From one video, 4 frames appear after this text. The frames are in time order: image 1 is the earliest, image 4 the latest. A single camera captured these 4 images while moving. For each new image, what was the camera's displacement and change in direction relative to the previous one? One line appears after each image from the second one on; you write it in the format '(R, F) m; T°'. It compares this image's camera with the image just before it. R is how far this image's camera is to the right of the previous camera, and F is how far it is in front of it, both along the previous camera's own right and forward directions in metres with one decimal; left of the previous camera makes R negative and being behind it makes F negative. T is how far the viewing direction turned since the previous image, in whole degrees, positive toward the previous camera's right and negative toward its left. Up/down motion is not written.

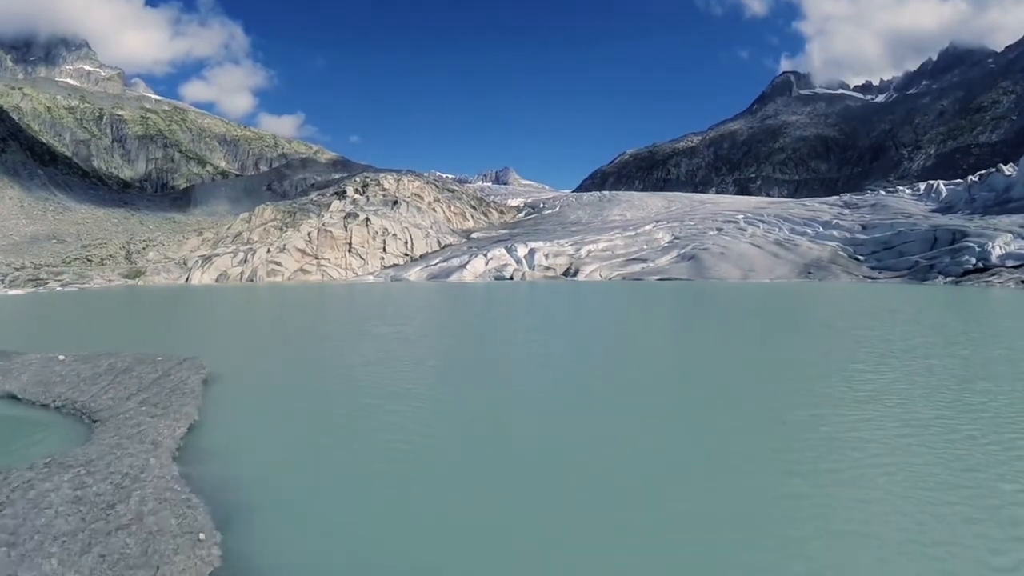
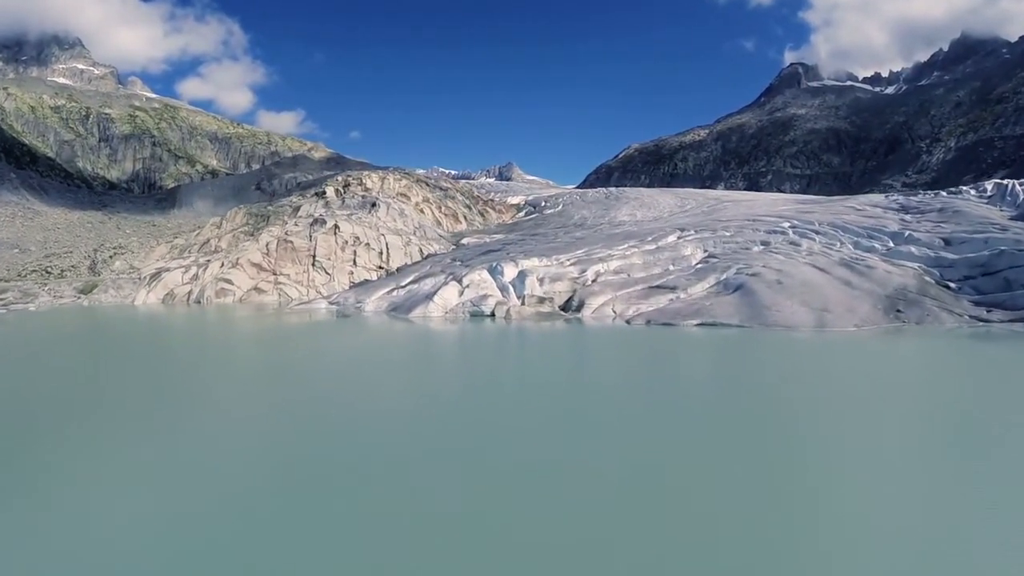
(+0.4, +3.7) m; 0°
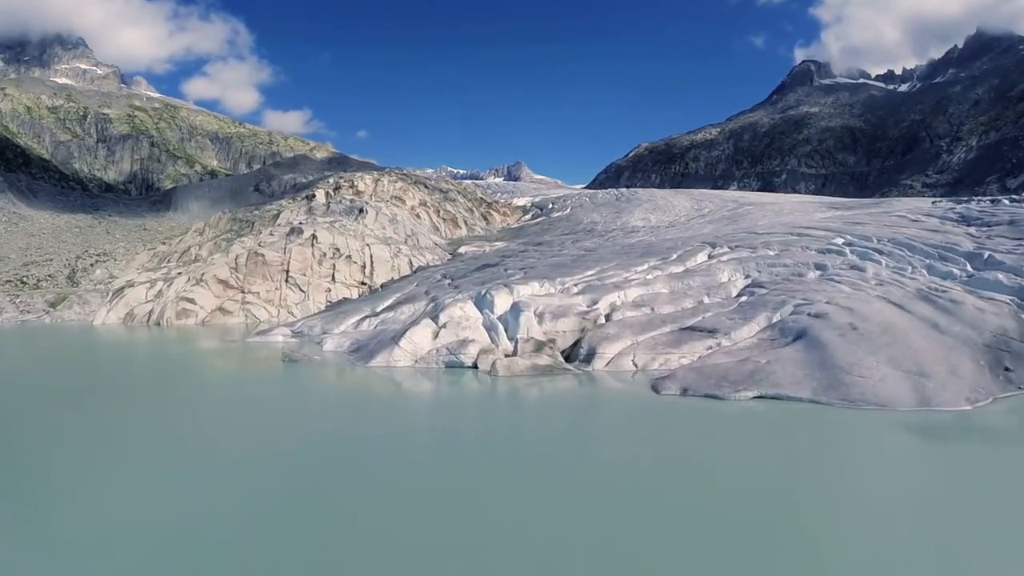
(+0.2, +2.5) m; -1°
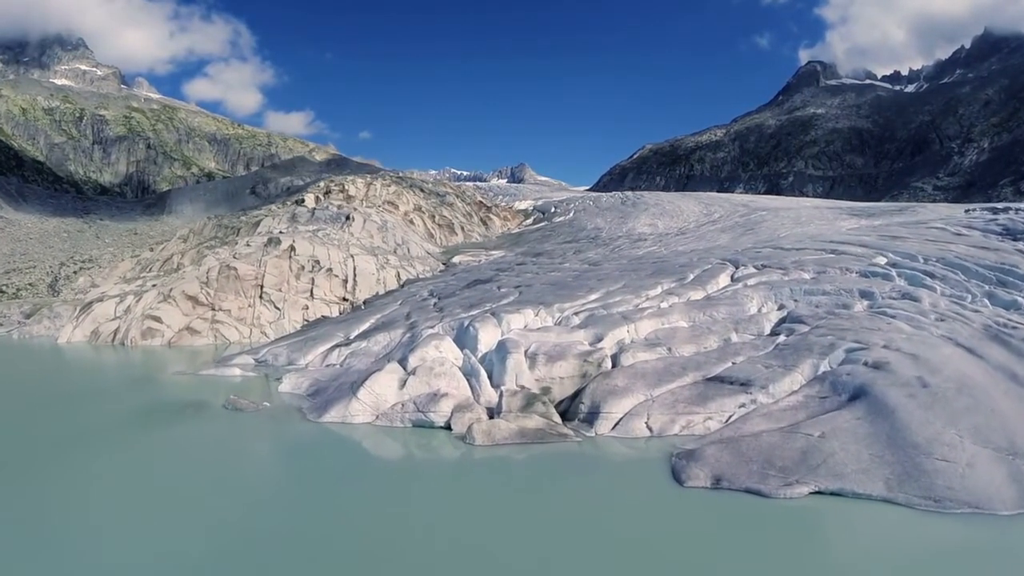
(+0.2, +1.6) m; 0°
